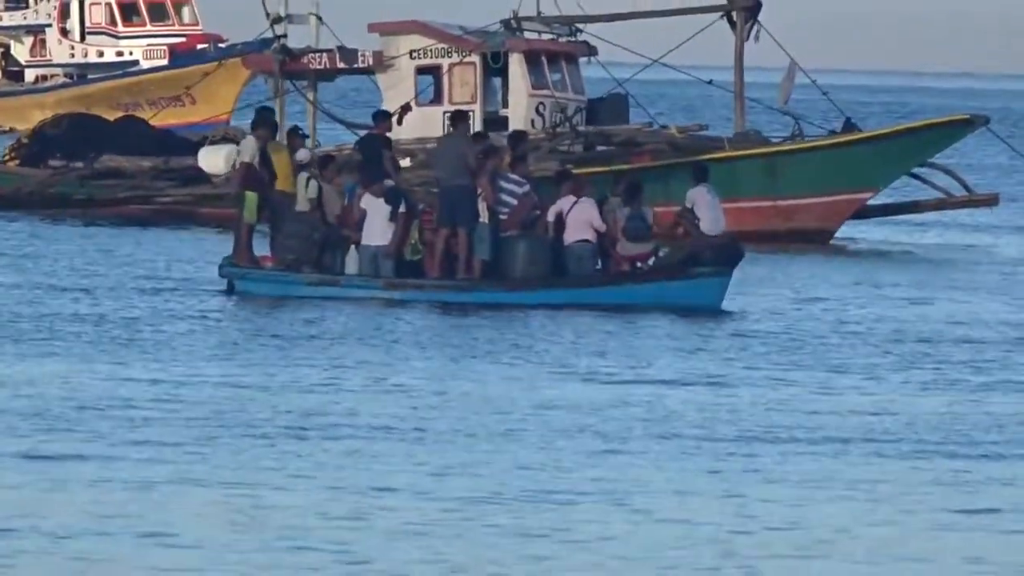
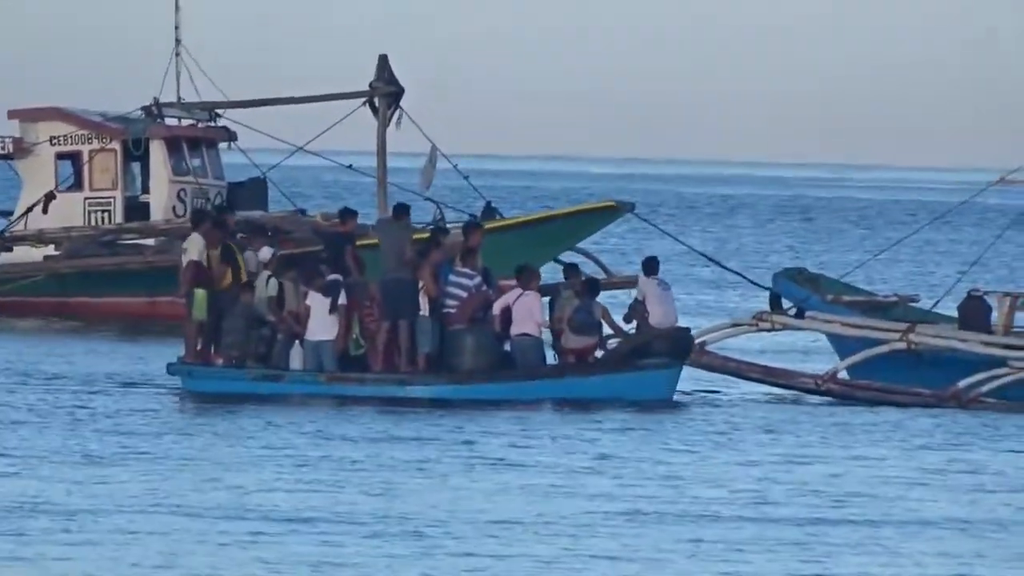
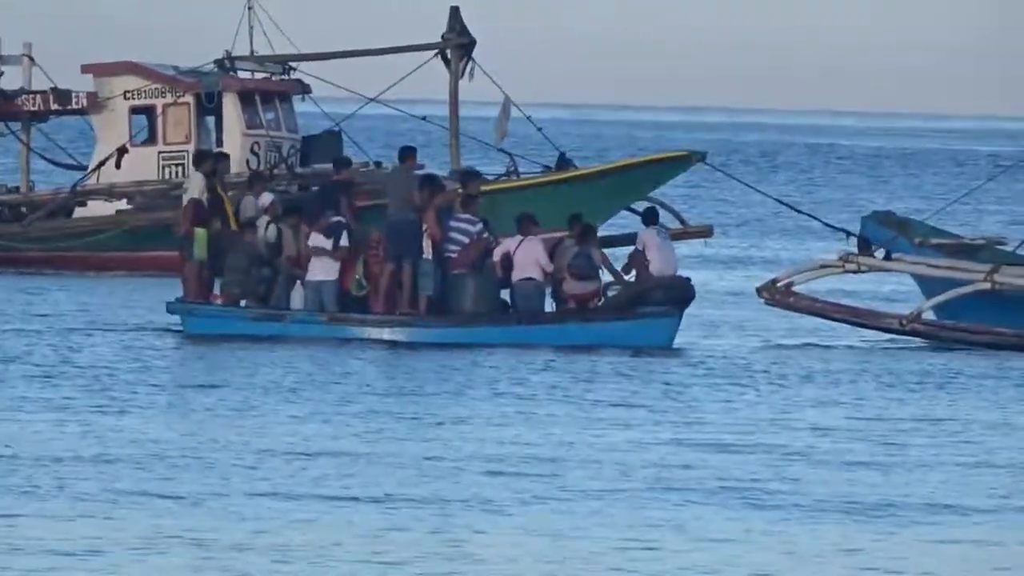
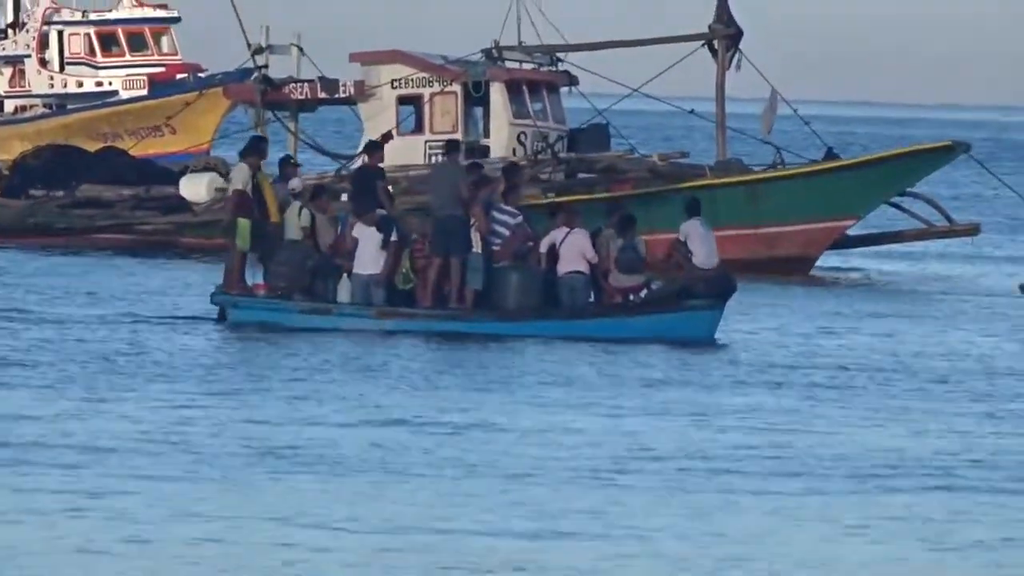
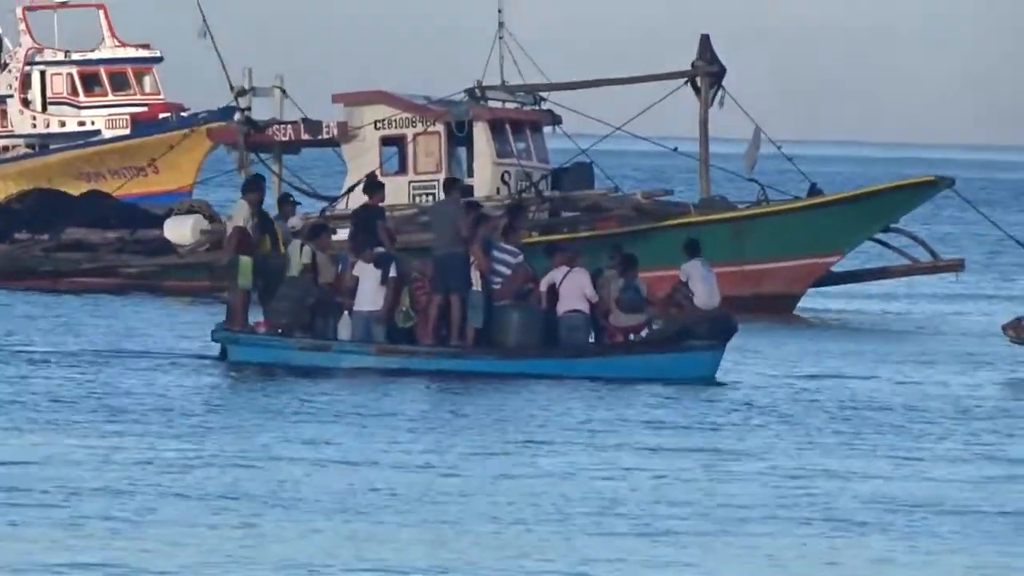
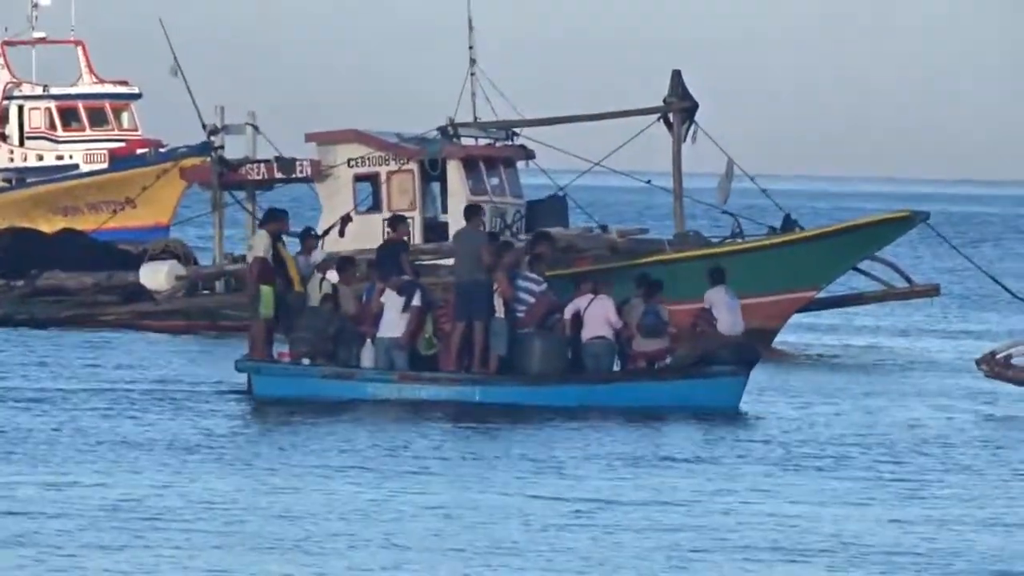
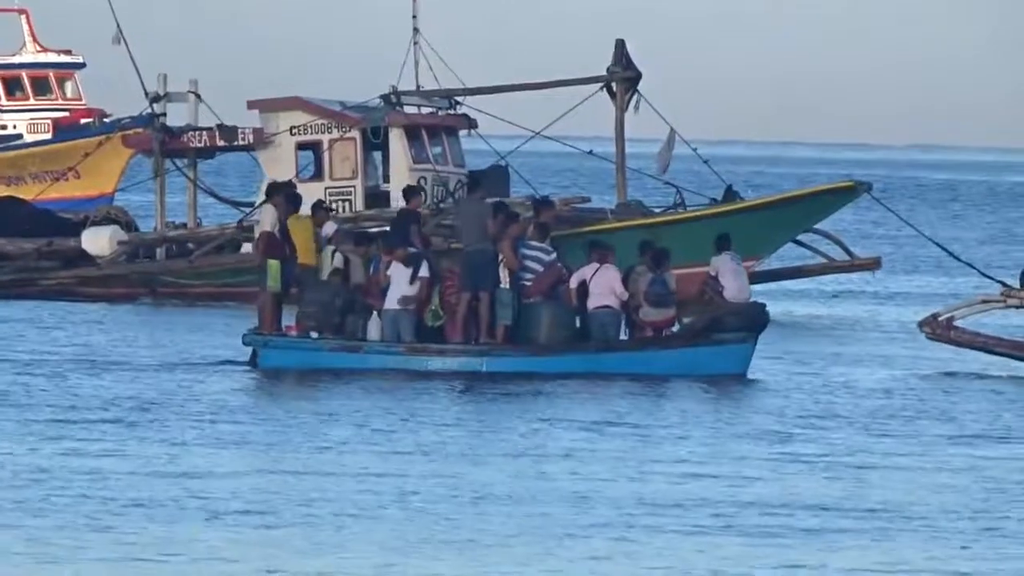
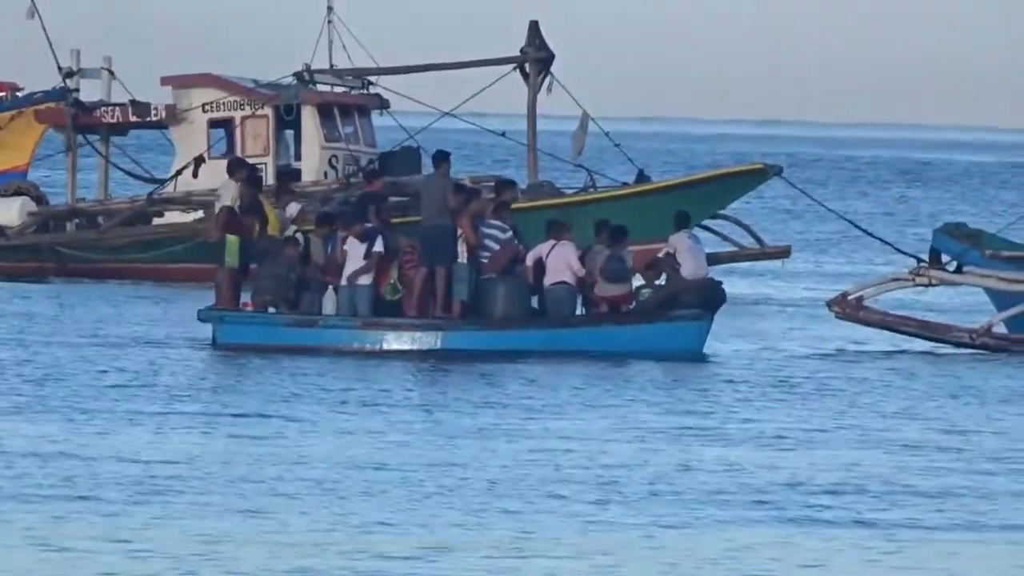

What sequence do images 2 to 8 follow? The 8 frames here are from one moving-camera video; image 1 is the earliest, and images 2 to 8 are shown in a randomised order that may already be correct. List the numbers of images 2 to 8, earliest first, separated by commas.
4, 5, 6, 7, 8, 3, 2
